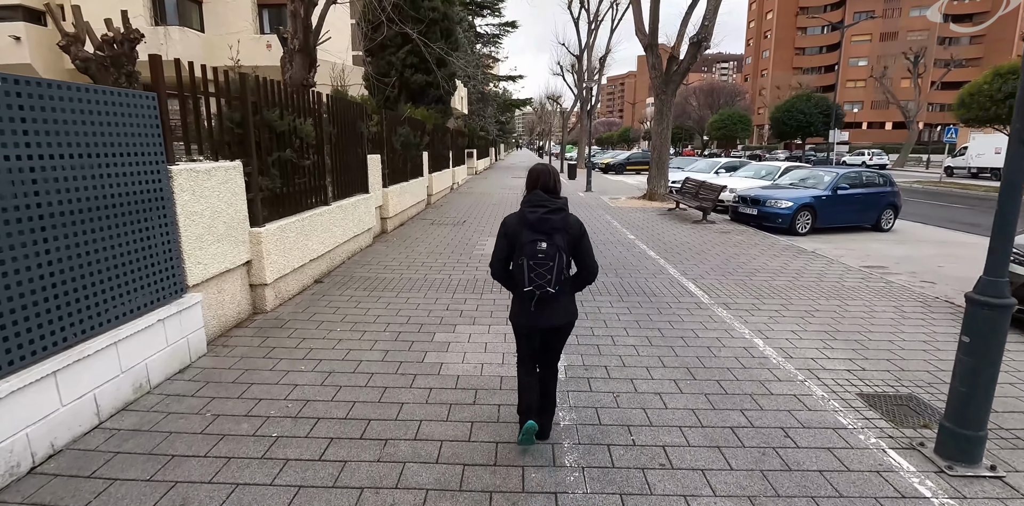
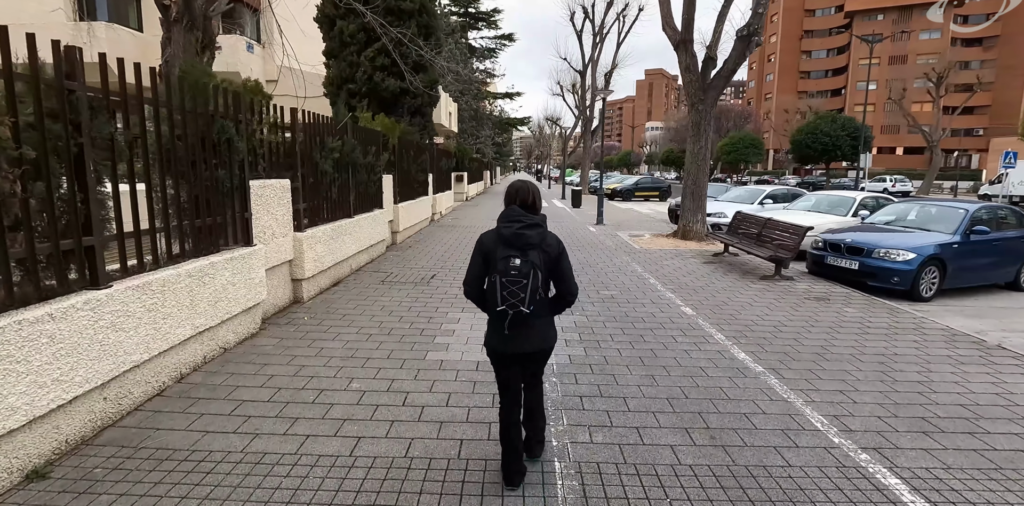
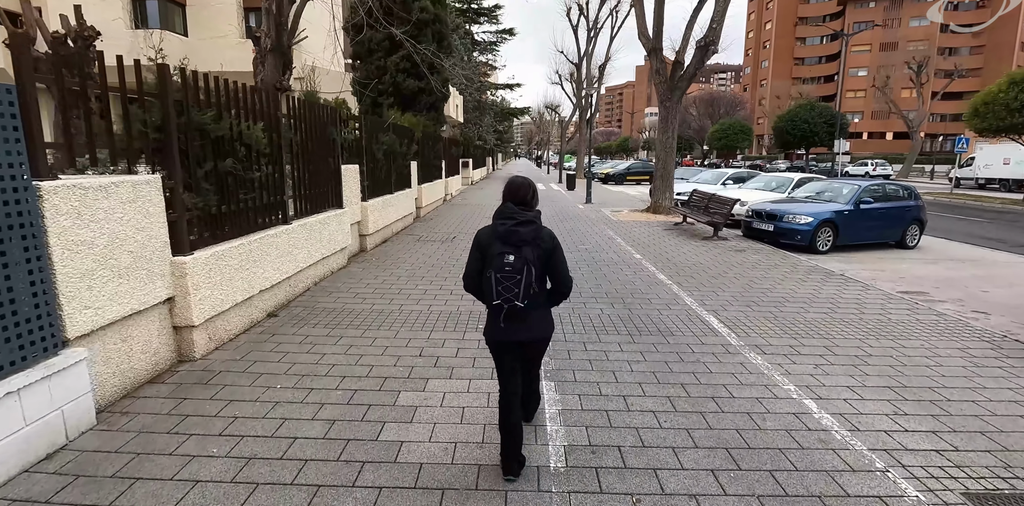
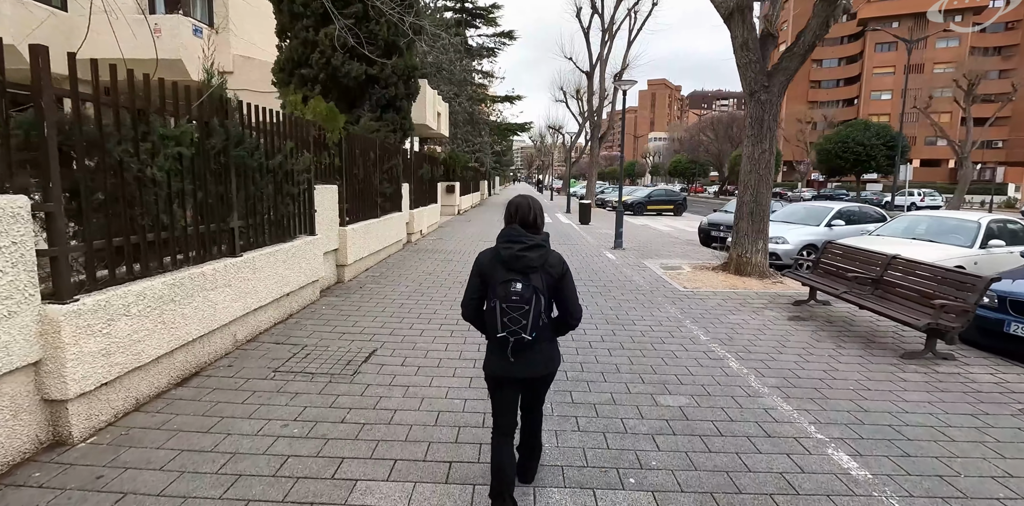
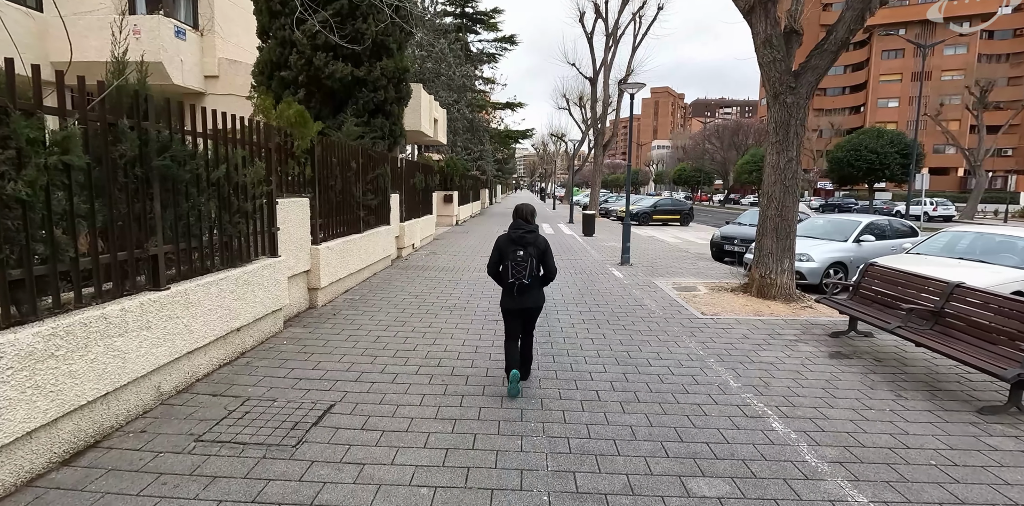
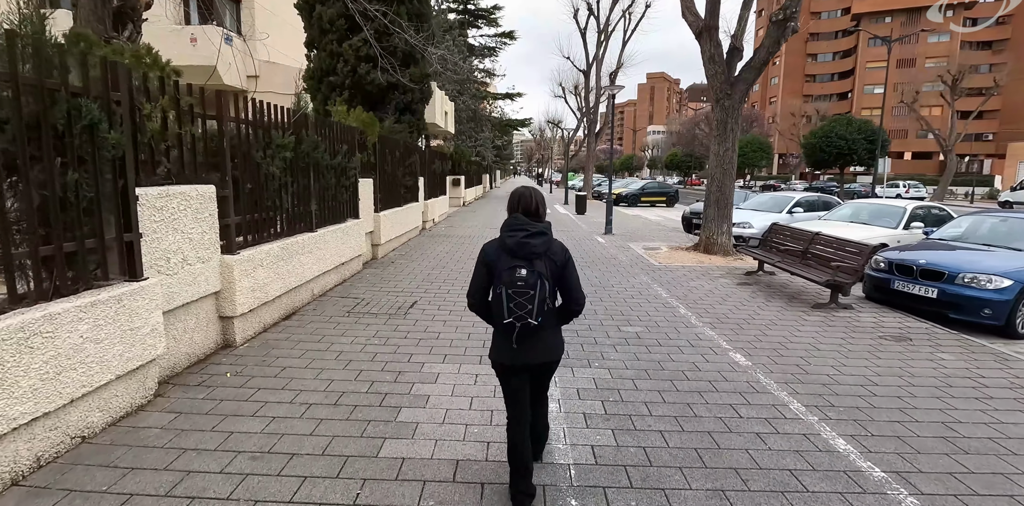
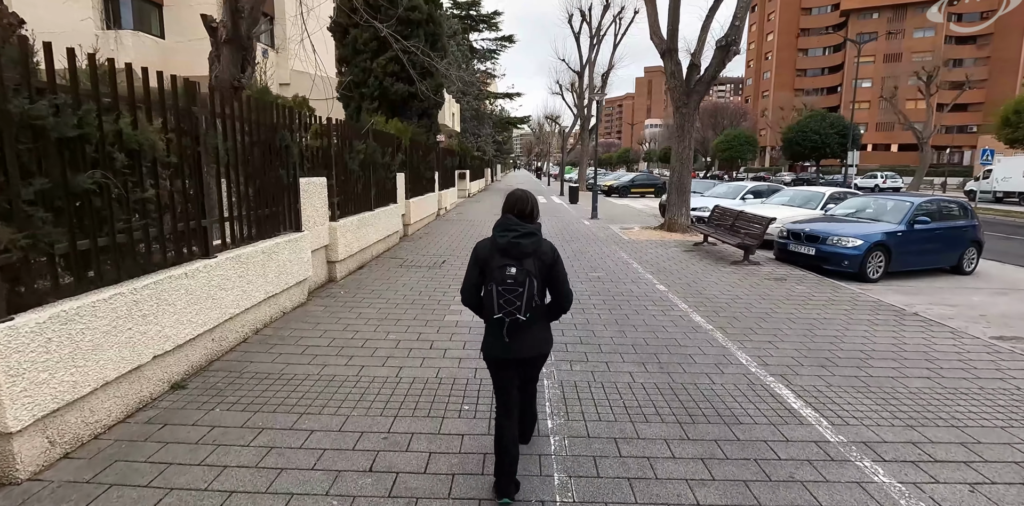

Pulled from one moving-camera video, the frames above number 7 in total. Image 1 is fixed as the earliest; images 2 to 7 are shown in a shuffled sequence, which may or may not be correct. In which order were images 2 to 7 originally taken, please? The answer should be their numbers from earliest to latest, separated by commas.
3, 7, 2, 6, 4, 5
